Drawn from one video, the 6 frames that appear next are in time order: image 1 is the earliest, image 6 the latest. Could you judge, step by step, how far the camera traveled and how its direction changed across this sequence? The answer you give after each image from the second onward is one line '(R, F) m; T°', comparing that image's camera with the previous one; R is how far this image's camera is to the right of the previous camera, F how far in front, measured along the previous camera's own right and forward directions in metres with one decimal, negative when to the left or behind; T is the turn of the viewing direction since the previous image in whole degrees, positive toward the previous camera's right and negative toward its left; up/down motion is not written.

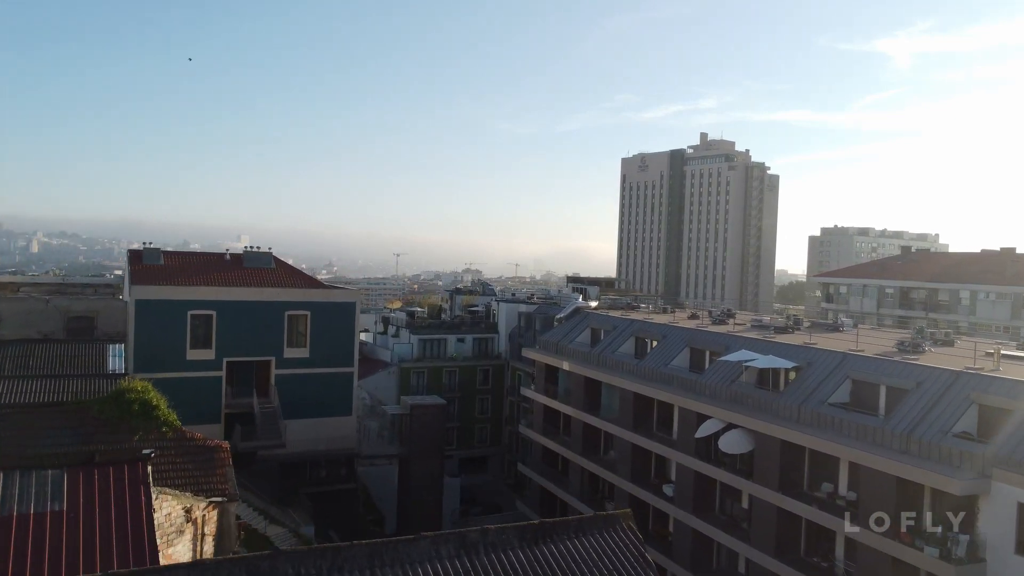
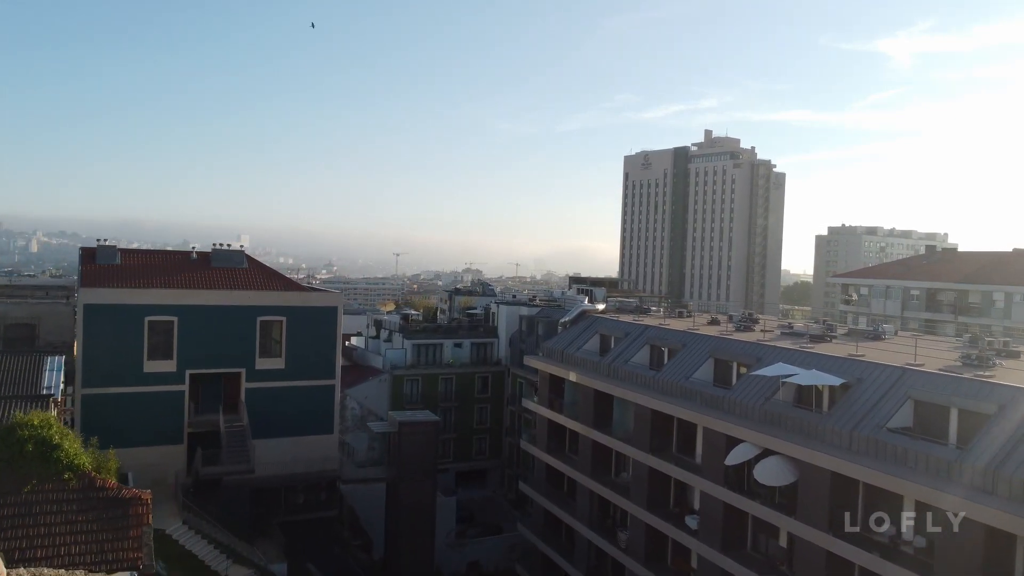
(0.0, +3.2) m; 0°
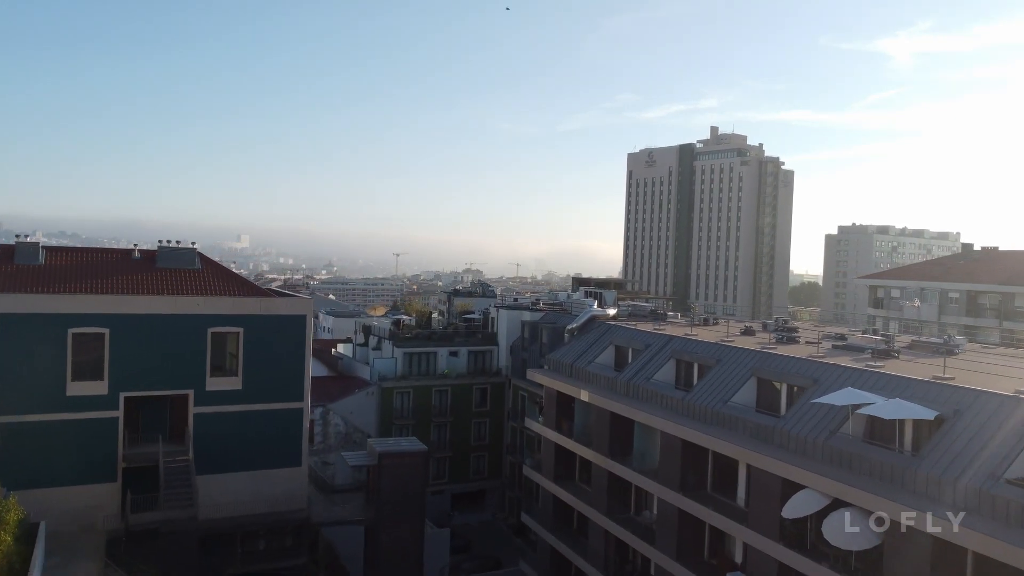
(0.0, +4.2) m; 0°
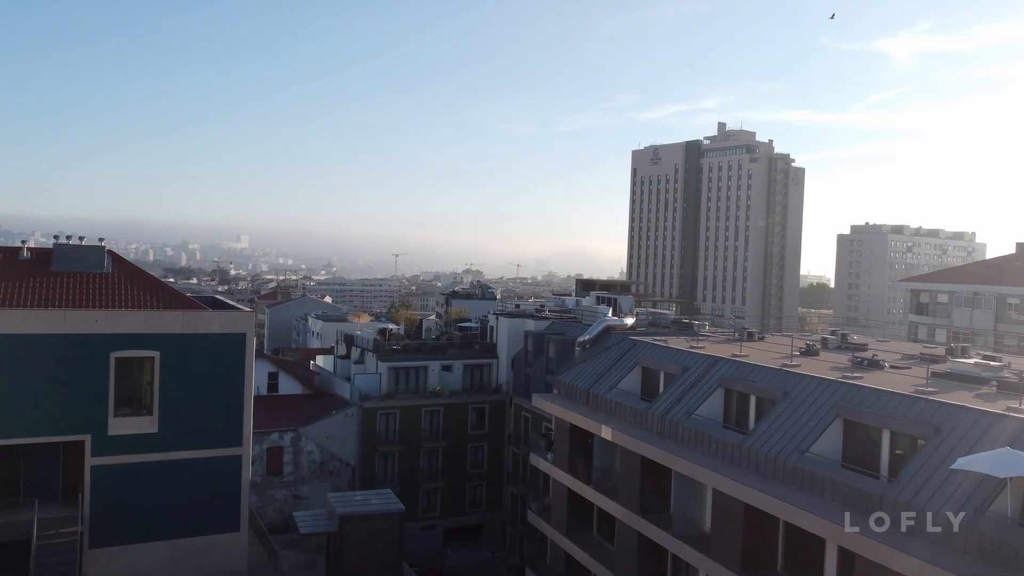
(-0.1, +5.3) m; 0°
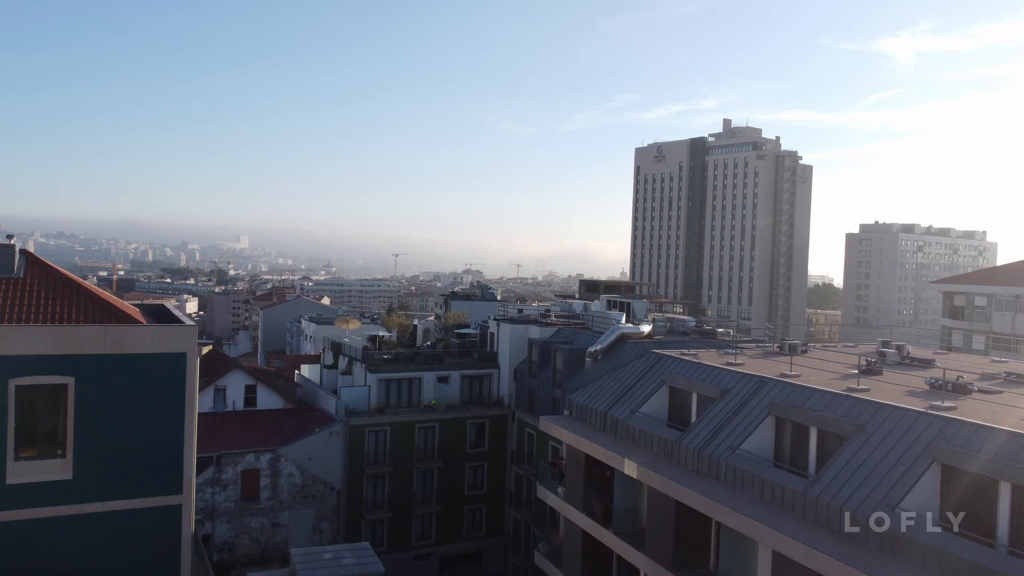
(-0.1, +3.4) m; 0°
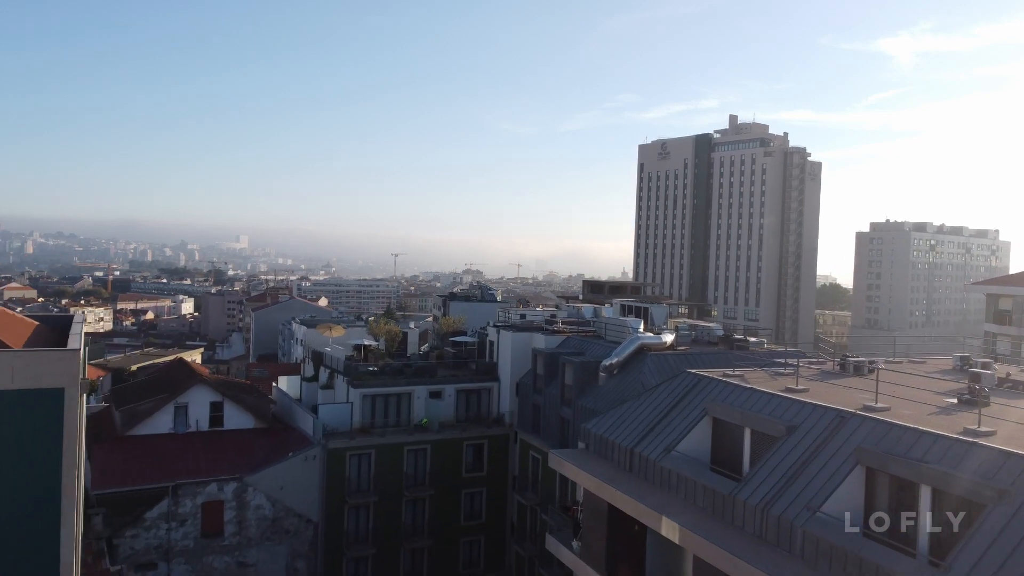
(-0.1, +3.9) m; 0°
